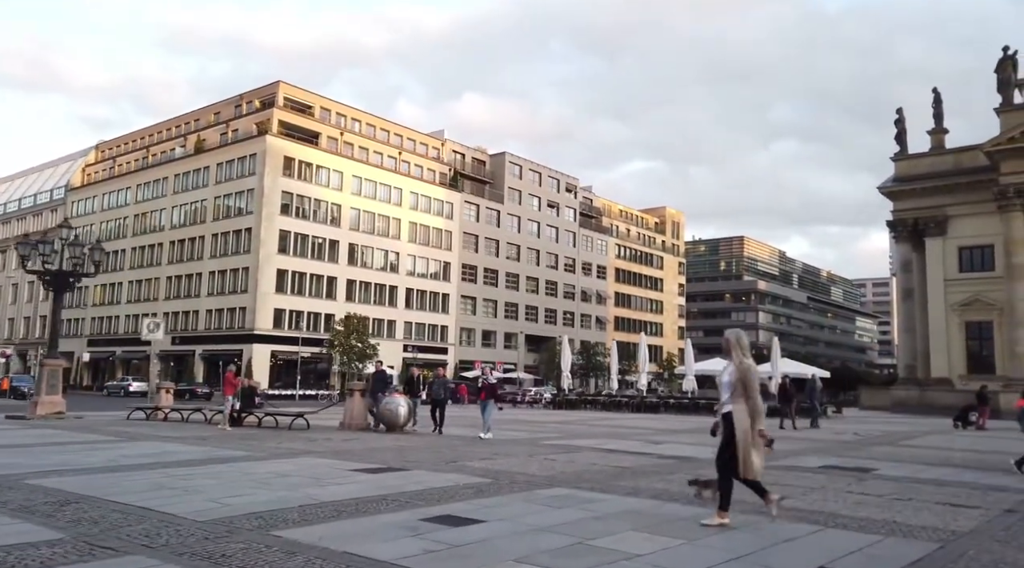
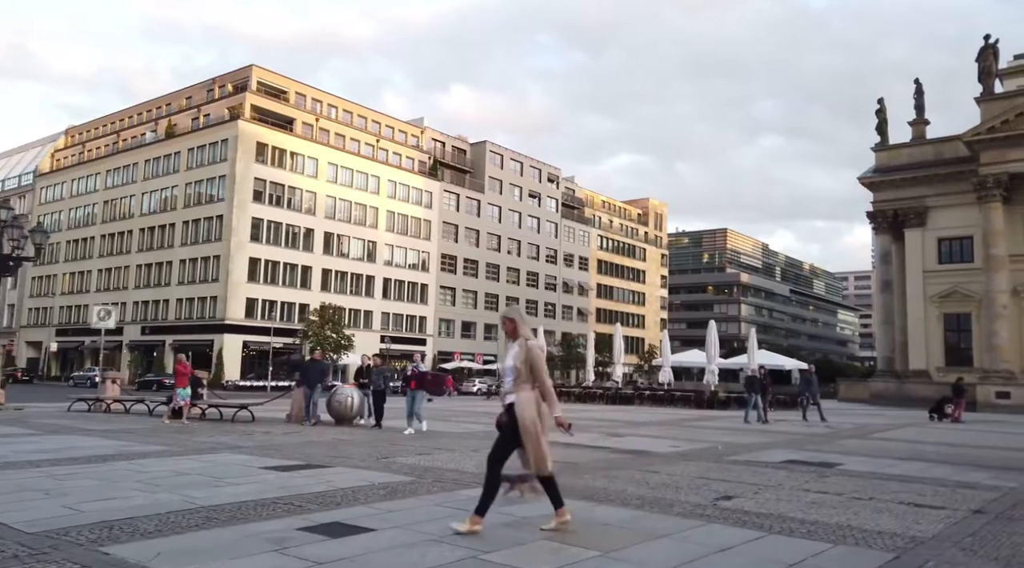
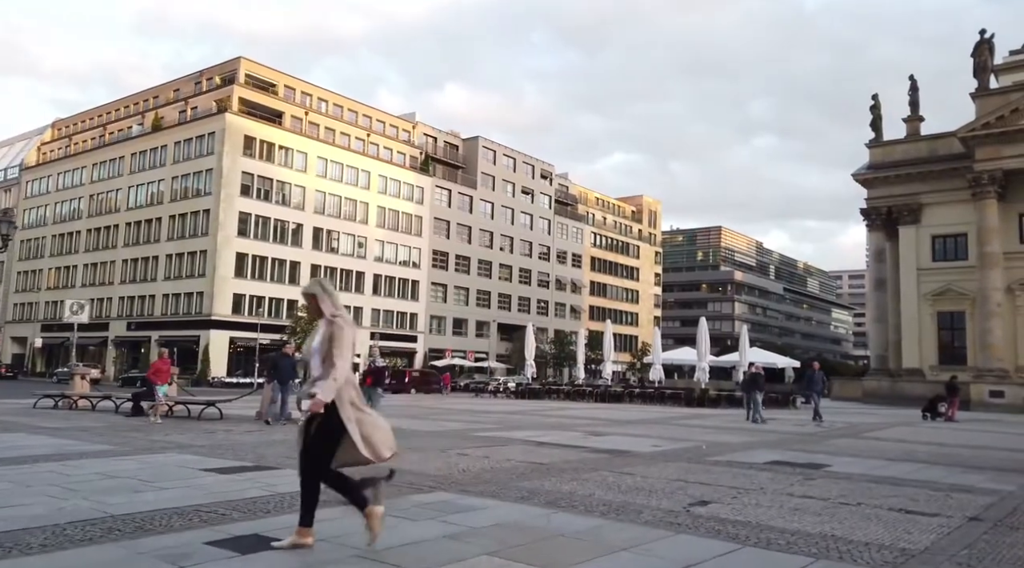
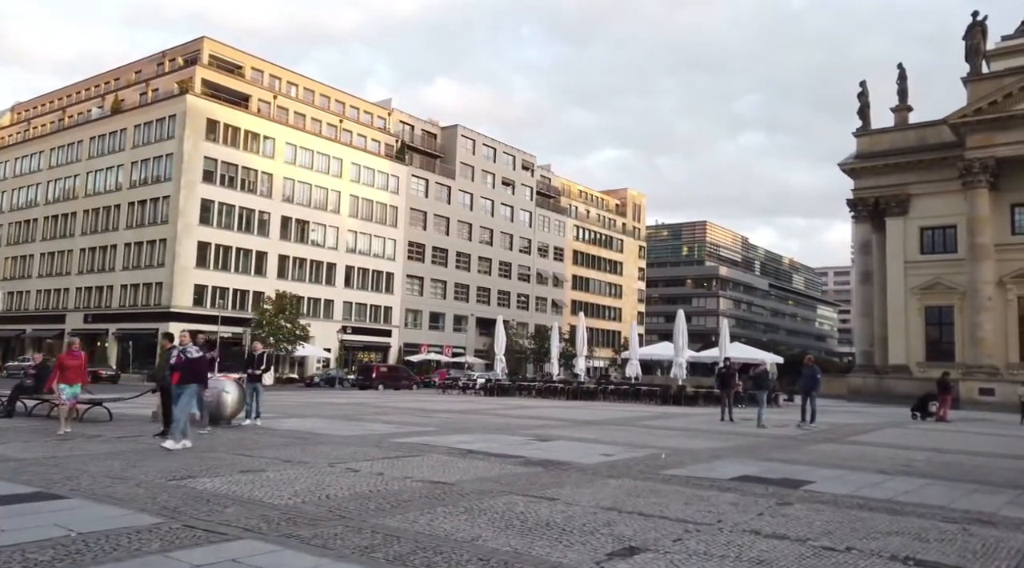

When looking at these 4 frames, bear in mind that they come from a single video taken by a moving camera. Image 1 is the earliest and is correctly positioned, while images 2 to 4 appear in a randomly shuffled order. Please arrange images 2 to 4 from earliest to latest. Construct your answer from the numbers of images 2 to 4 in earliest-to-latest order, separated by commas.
2, 3, 4
